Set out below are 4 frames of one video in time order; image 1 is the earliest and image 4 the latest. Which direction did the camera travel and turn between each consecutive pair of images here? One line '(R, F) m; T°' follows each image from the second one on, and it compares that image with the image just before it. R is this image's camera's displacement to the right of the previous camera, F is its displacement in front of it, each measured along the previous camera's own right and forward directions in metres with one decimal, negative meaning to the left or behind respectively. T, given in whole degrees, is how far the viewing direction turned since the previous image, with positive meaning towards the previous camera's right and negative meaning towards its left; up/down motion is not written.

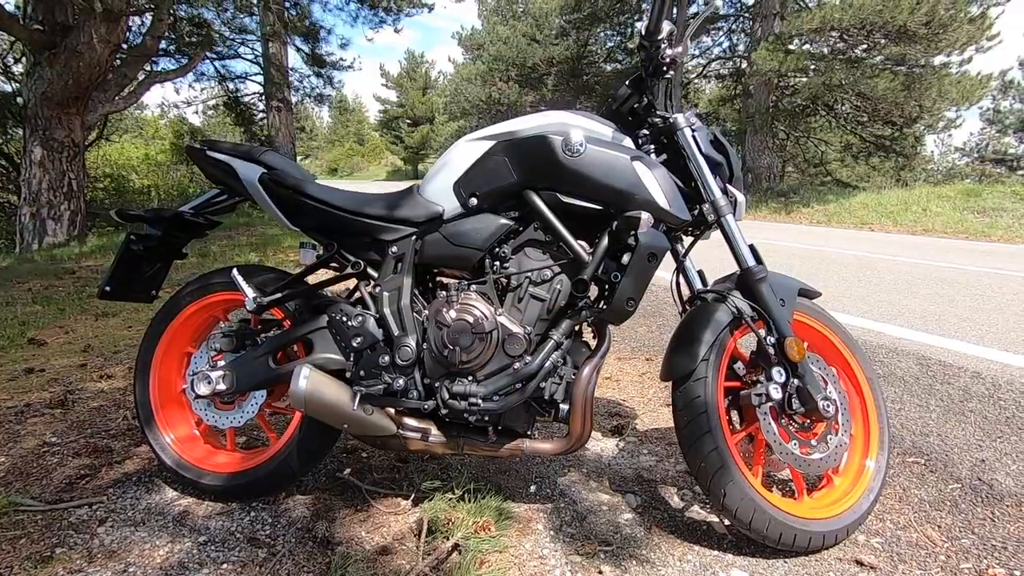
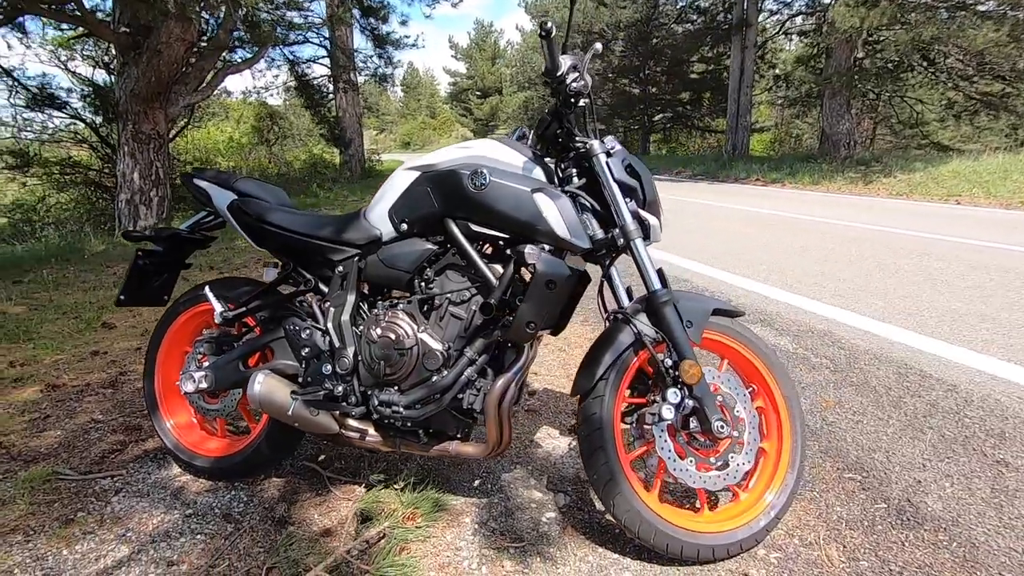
(+0.6, -0.1) m; -8°
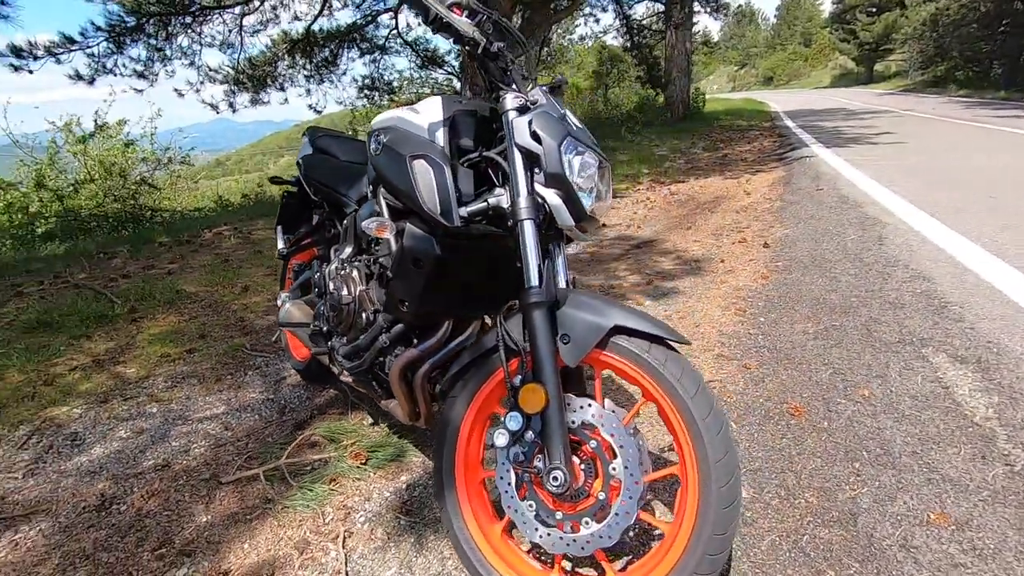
(+1.4, +0.7) m; -34°
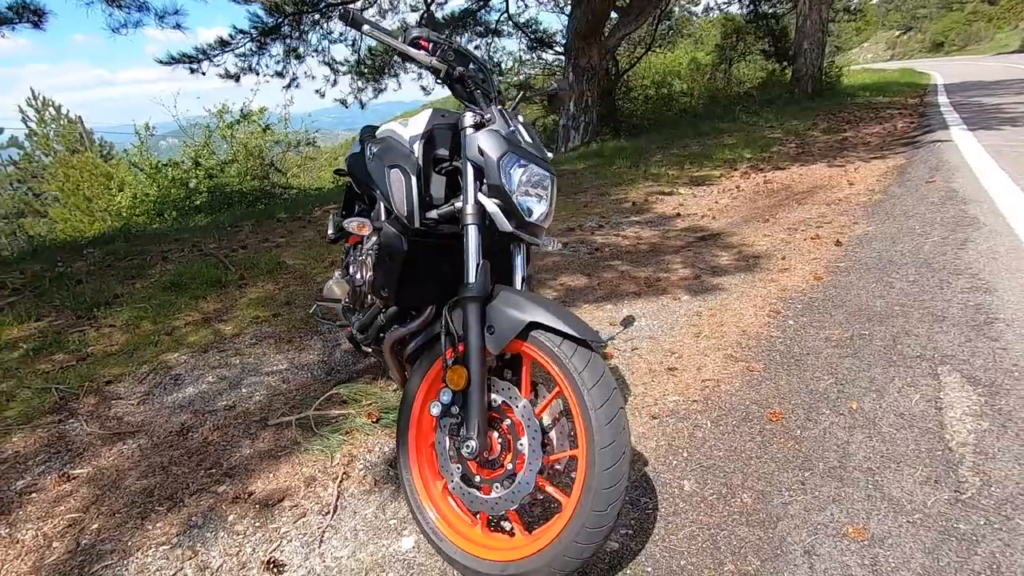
(+0.6, -0.2) m; -12°
